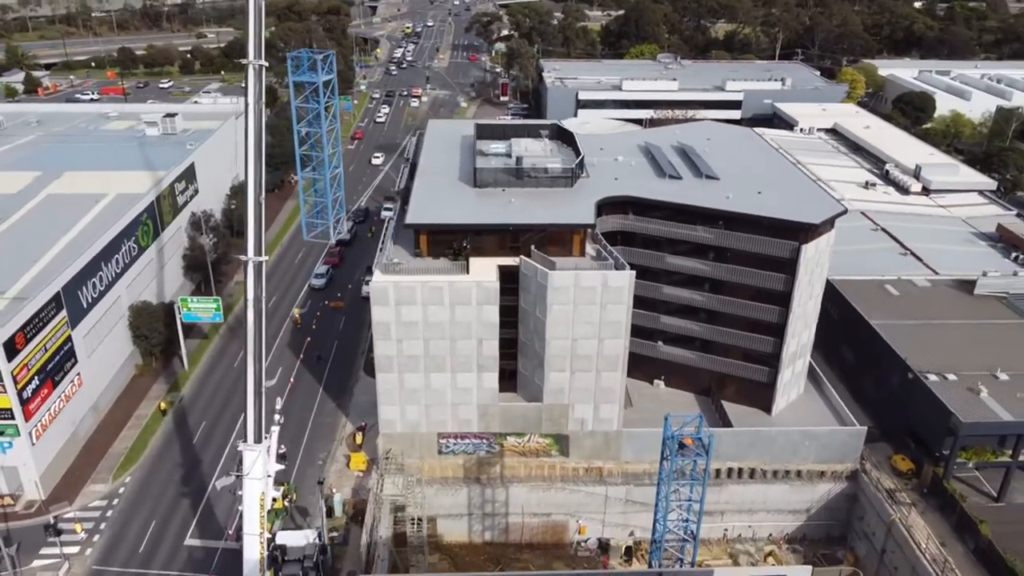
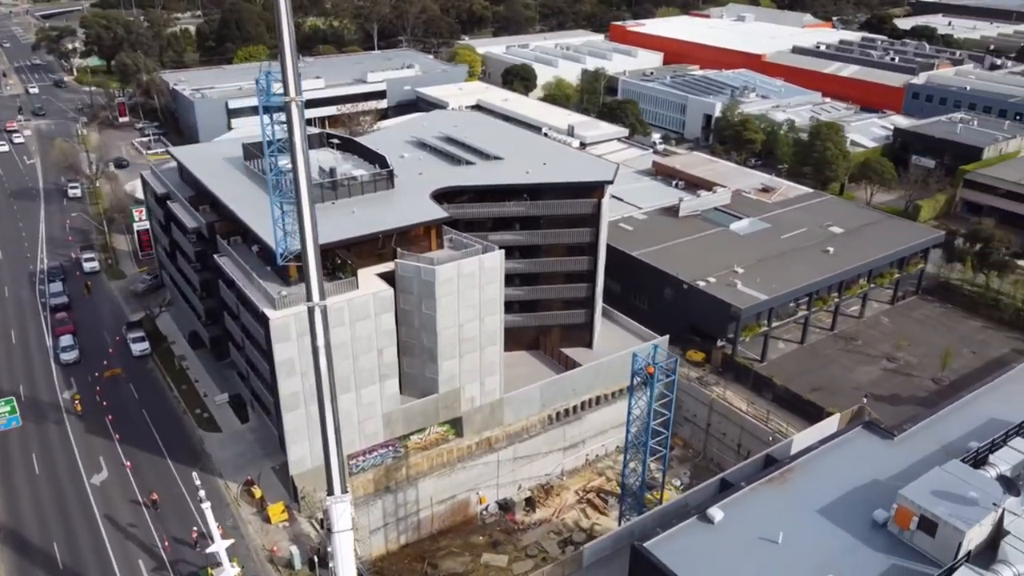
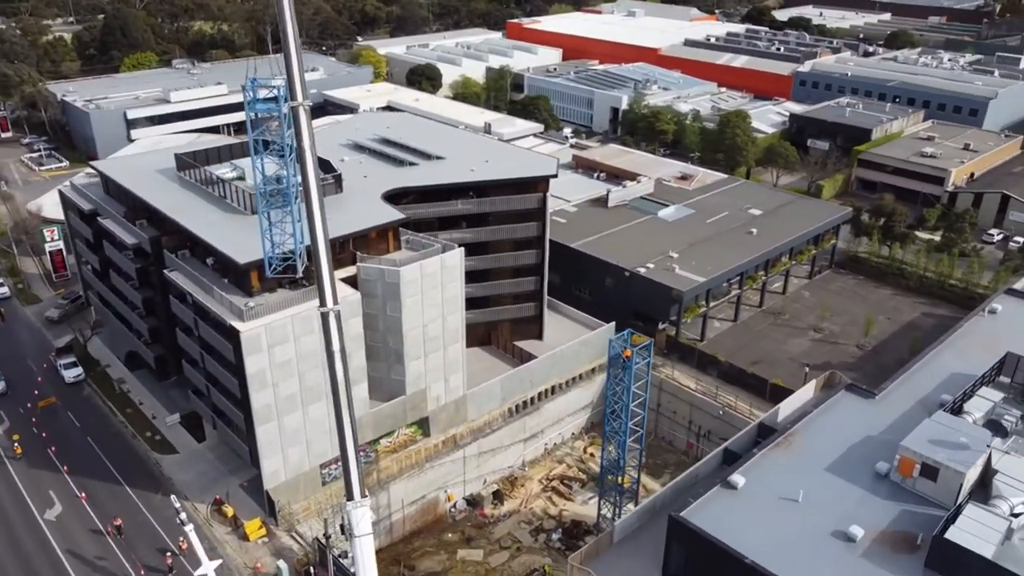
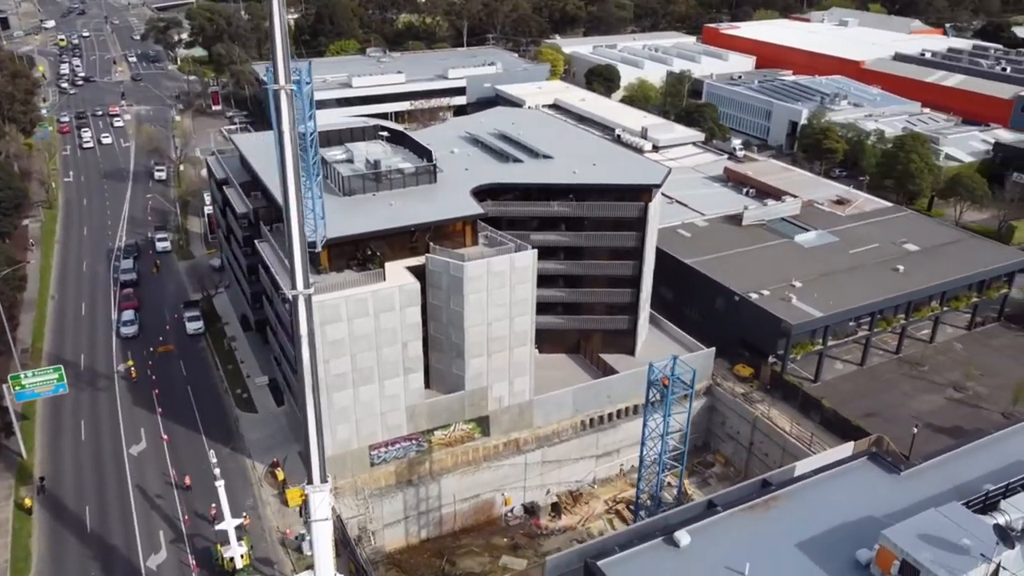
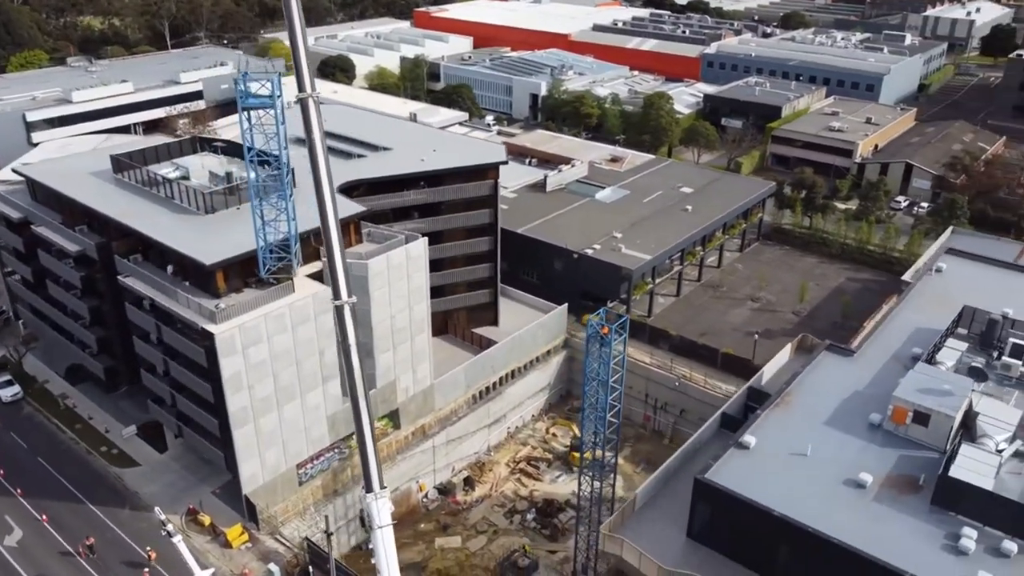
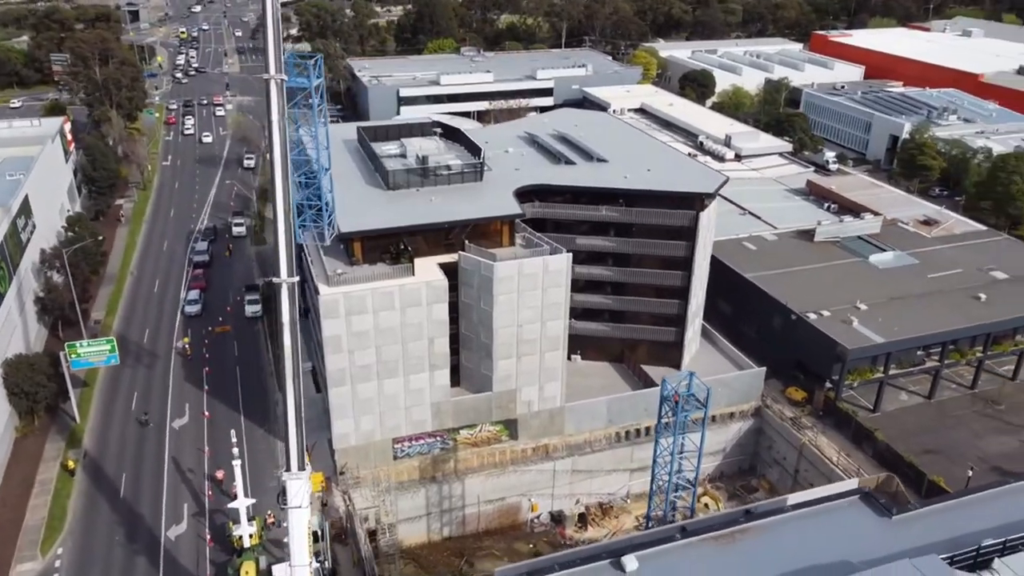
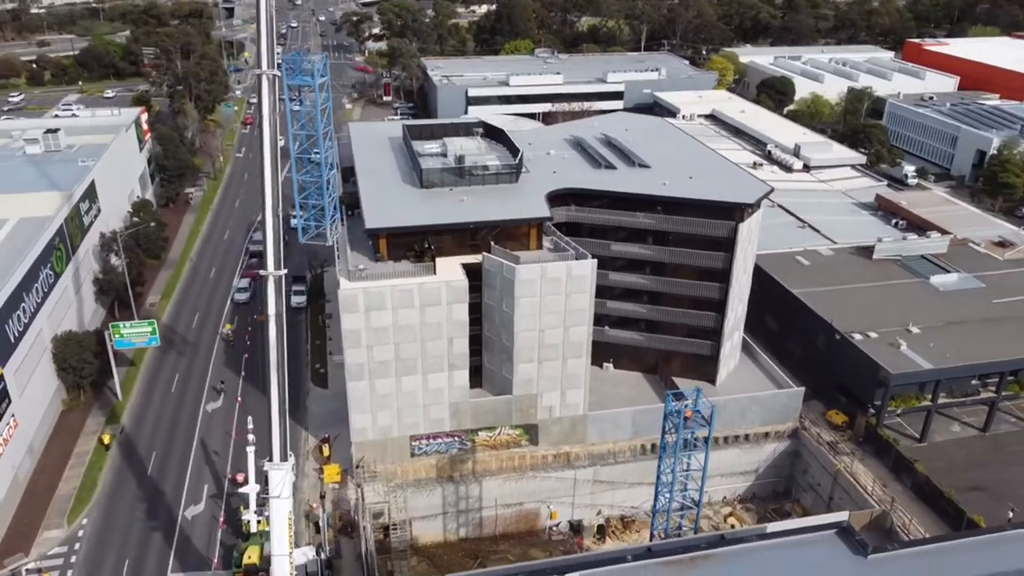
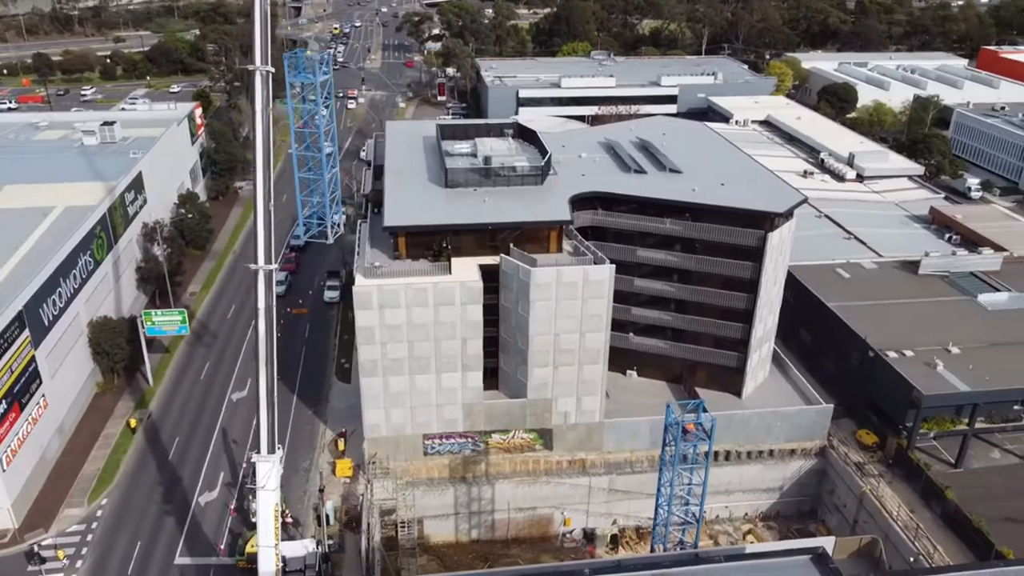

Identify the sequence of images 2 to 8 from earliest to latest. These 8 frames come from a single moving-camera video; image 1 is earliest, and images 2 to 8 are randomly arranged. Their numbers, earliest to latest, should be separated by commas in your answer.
8, 7, 6, 4, 2, 3, 5
